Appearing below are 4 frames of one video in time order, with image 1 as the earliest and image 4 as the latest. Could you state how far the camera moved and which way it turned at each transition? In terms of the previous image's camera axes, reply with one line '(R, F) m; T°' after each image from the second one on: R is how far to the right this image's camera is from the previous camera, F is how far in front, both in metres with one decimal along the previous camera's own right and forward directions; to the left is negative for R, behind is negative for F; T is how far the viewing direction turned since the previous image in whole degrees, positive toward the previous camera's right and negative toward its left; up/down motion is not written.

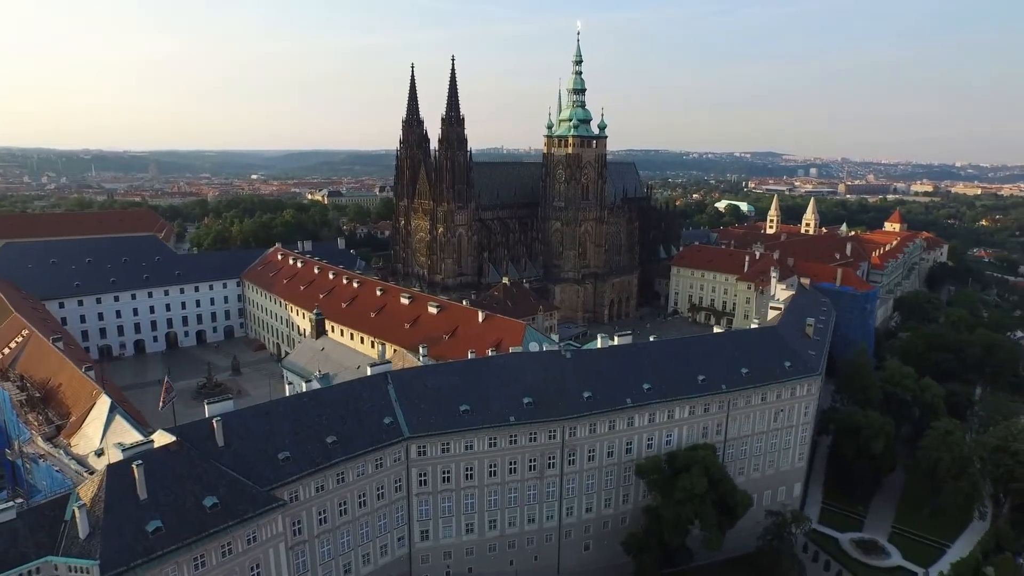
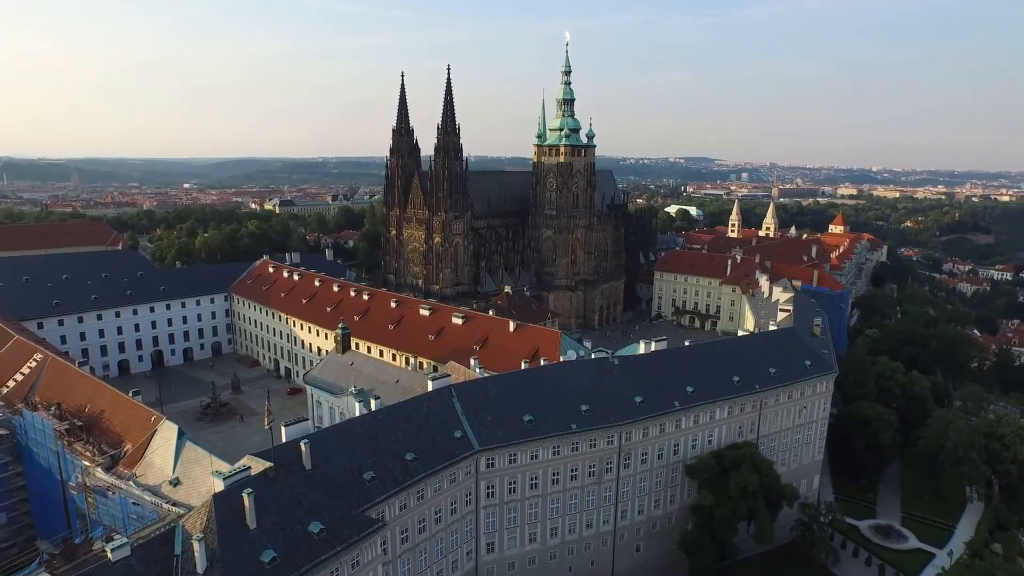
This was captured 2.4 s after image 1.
(-7.4, -0.1) m; +6°
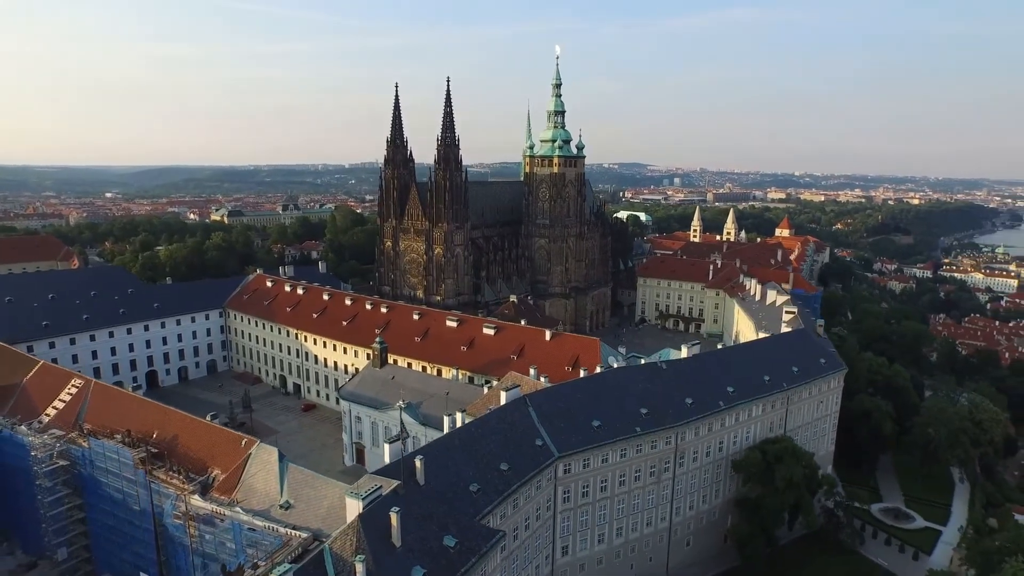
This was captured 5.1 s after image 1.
(-8.3, -0.7) m; +6°
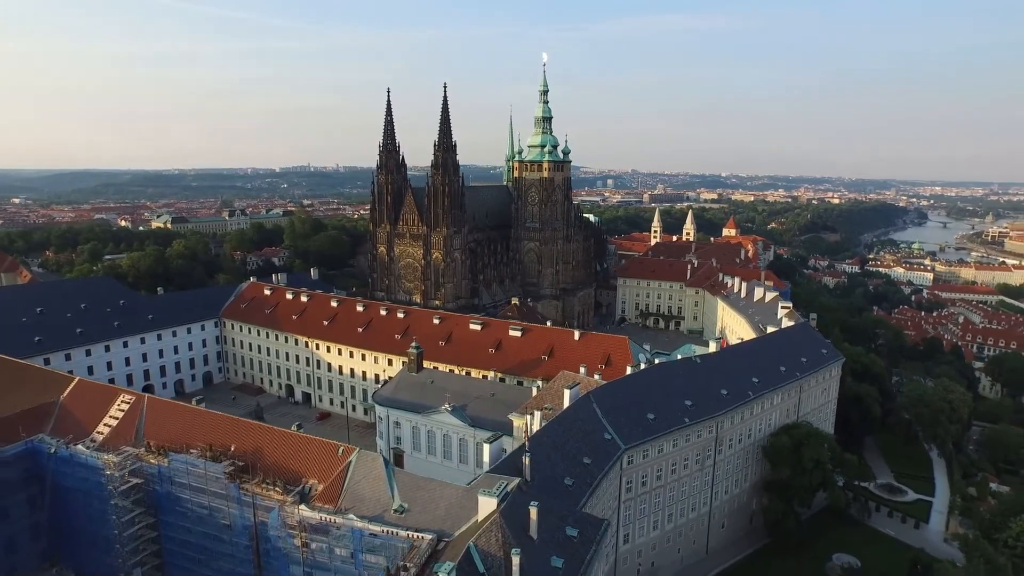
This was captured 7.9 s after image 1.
(-8.3, -0.9) m; +6°
